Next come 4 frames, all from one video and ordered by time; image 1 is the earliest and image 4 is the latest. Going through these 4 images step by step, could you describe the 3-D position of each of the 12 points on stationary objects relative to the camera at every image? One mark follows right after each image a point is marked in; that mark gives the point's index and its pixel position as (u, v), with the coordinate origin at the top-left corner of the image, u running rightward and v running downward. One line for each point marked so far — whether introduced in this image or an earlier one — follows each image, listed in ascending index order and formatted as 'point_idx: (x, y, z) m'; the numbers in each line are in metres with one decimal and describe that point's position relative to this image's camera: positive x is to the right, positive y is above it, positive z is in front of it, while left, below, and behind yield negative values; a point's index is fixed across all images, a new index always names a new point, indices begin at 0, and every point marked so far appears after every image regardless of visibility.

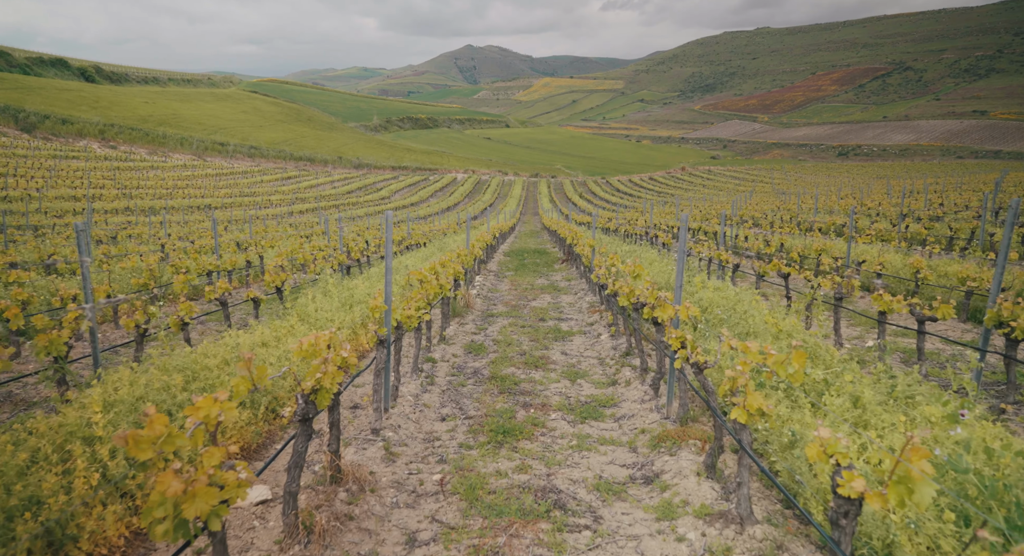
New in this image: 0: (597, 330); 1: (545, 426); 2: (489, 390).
0: (+1.8, -1.1, +13.7) m
1: (+0.4, -1.9, +8.2) m
2: (-0.4, -1.7, +9.8) m
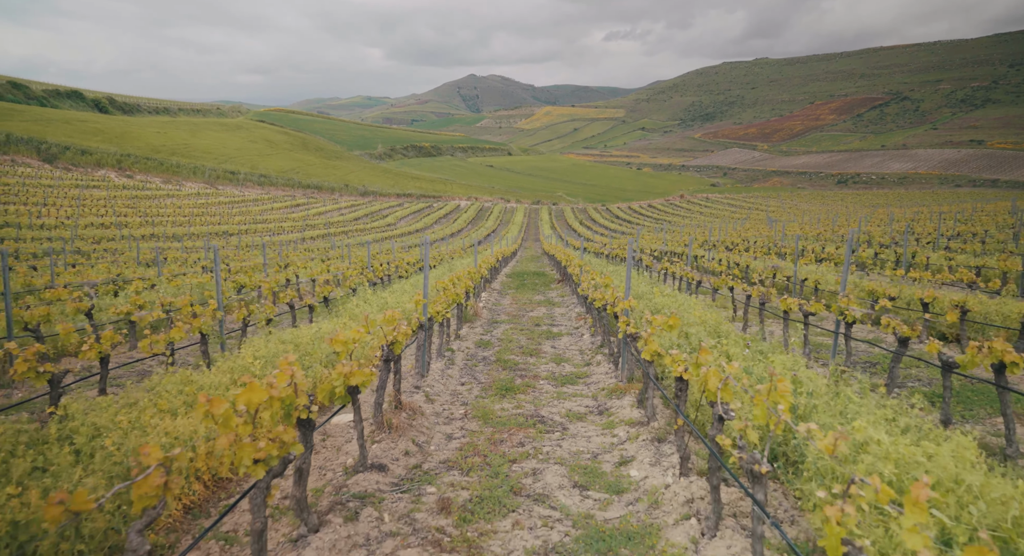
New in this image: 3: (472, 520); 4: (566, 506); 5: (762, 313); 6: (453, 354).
0: (+1.8, -1.4, +17.2) m
1: (+0.4, -2.0, +11.7) m
2: (-0.4, -1.8, +13.3) m
3: (-0.4, -2.3, +6.3) m
4: (+0.6, -2.3, +6.6) m
5: (+5.7, -0.8, +14.6) m
6: (-1.3, -1.7, +14.5) m
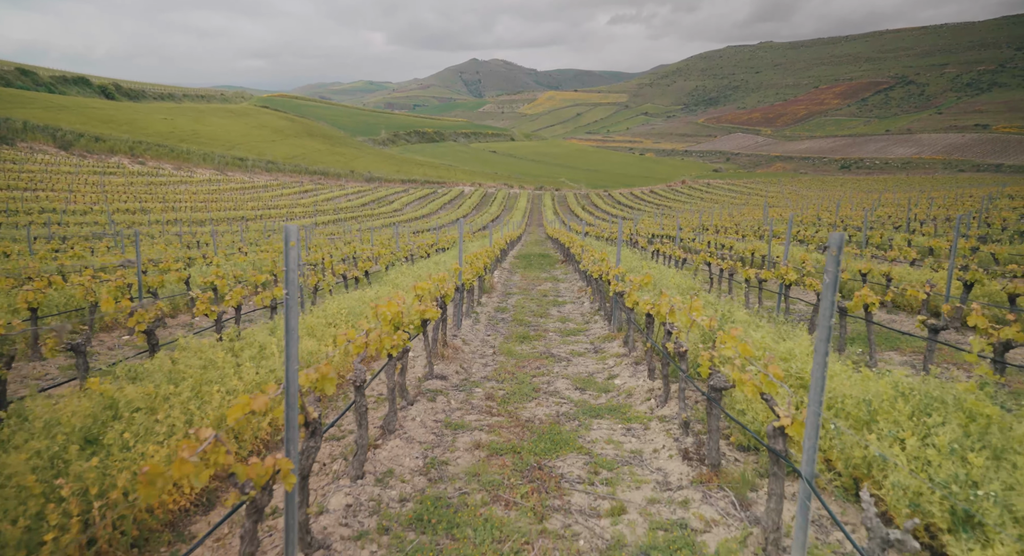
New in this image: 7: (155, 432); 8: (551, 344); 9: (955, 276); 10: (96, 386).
0: (+2.2, -0.7, +20.5) m
1: (+0.7, -1.4, +15.0) m
2: (0.0, -1.2, +16.7) m
3: (0.0, -1.8, +9.6) m
4: (+0.9, -1.8, +9.9) m
5: (+6.1, -0.1, +17.8) m
6: (-0.9, -1.0, +17.8) m
7: (-3.3, -1.4, +5.9) m
8: (+0.8, -1.4, +14.1) m
9: (+8.8, 0.0, +12.6) m
10: (-4.1, -1.1, +6.3) m
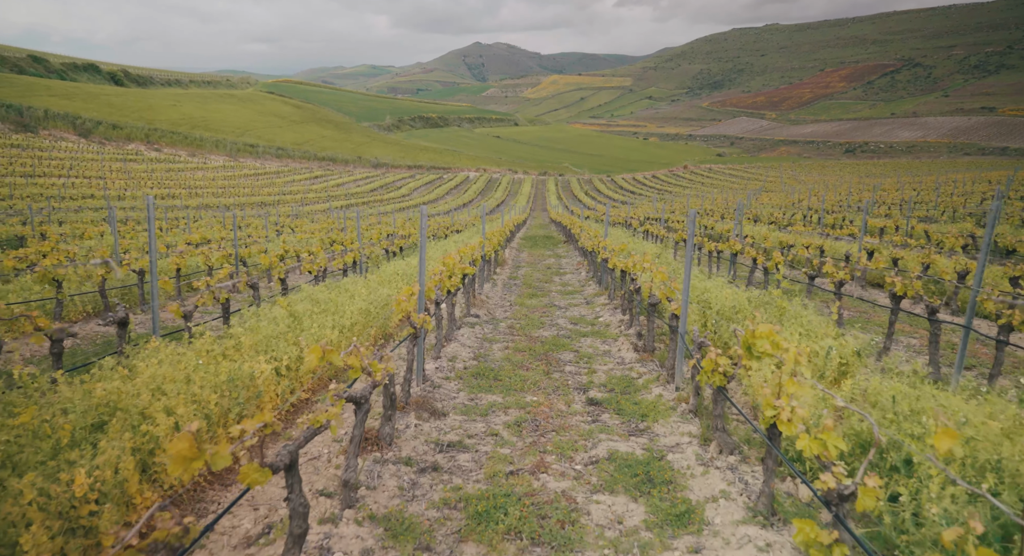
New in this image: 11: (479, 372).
0: (+2.6, +0.3, +24.8) m
1: (+1.1, -0.5, +19.3) m
2: (+0.4, -0.3, +21.0) m
3: (+0.3, -1.1, +13.9) m
4: (+1.2, -1.1, +14.2) m
5: (+6.4, +0.8, +22.1) m
6: (-0.6, -0.1, +22.1) m
7: (-3.0, -0.8, +10.2) m
8: (+1.2, -0.6, +18.5) m
9: (+9.1, +0.9, +16.8) m
10: (-3.8, -0.4, +10.6) m
11: (-0.5, -1.5, +10.2) m
